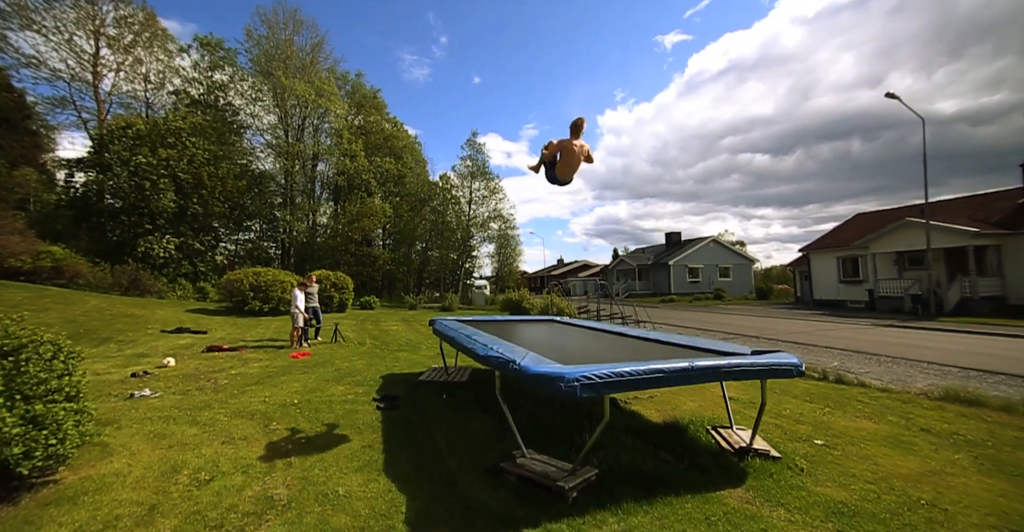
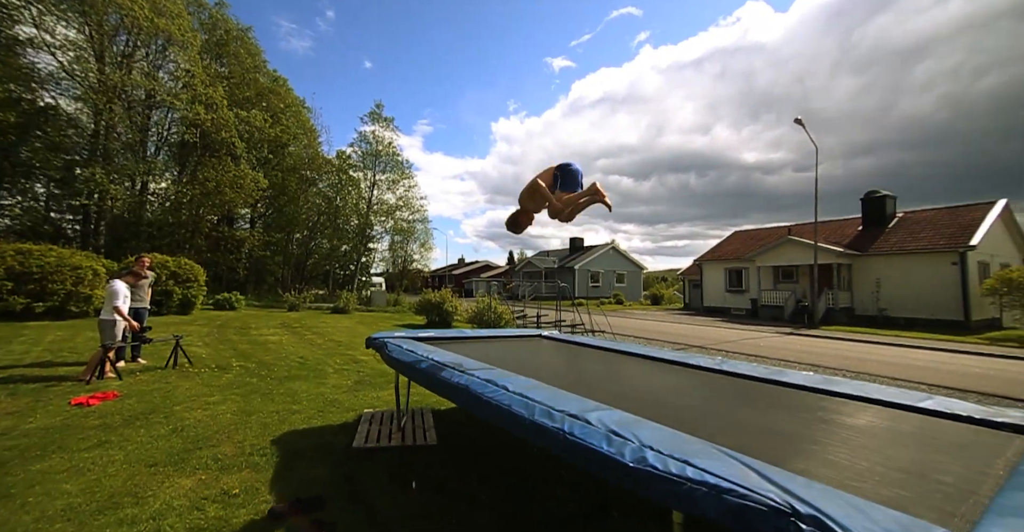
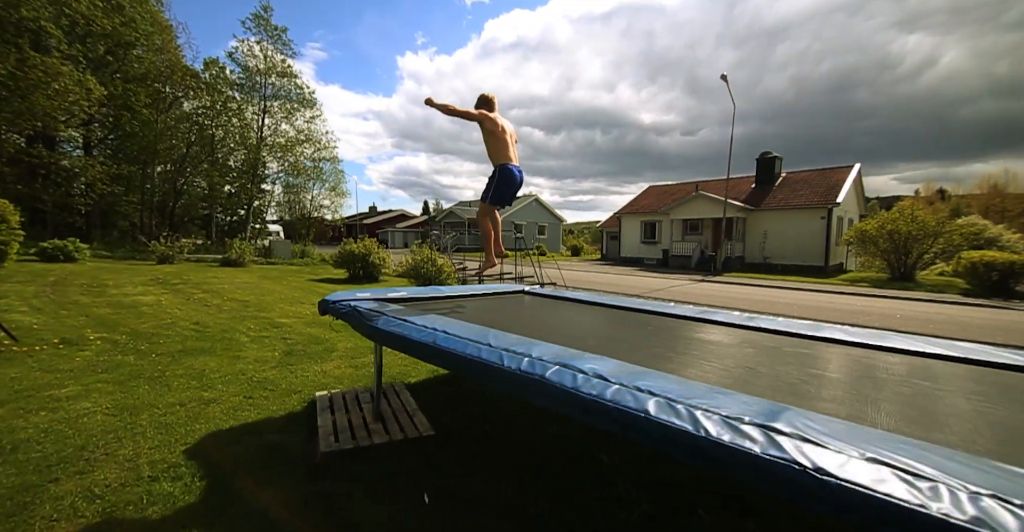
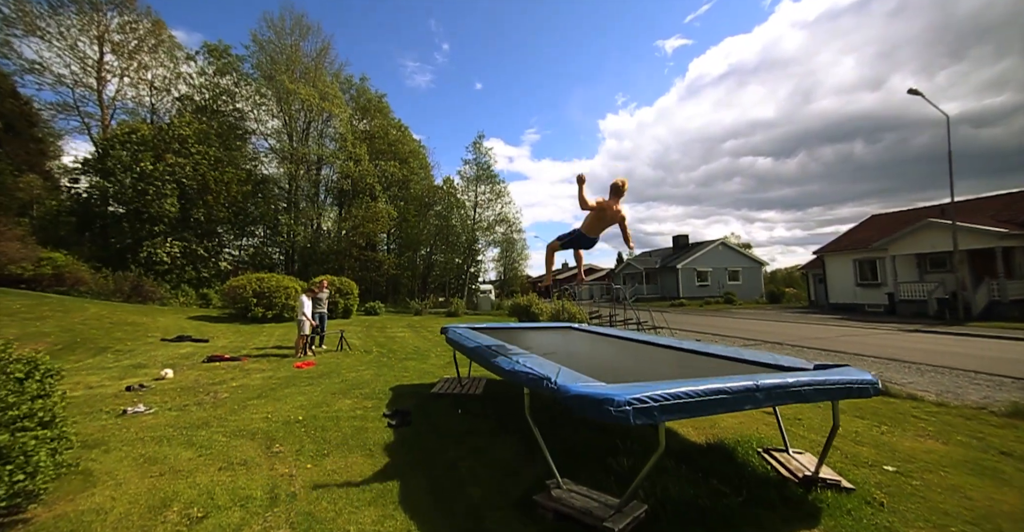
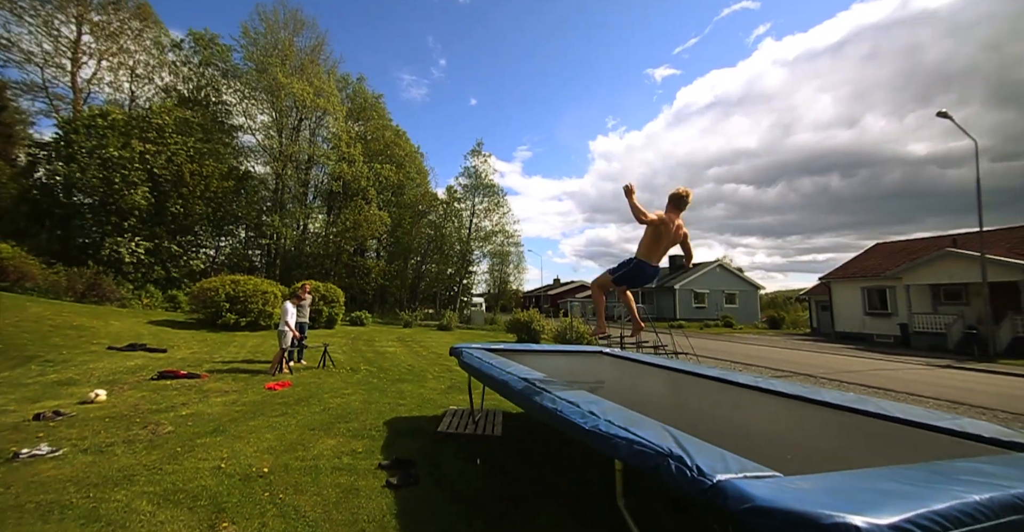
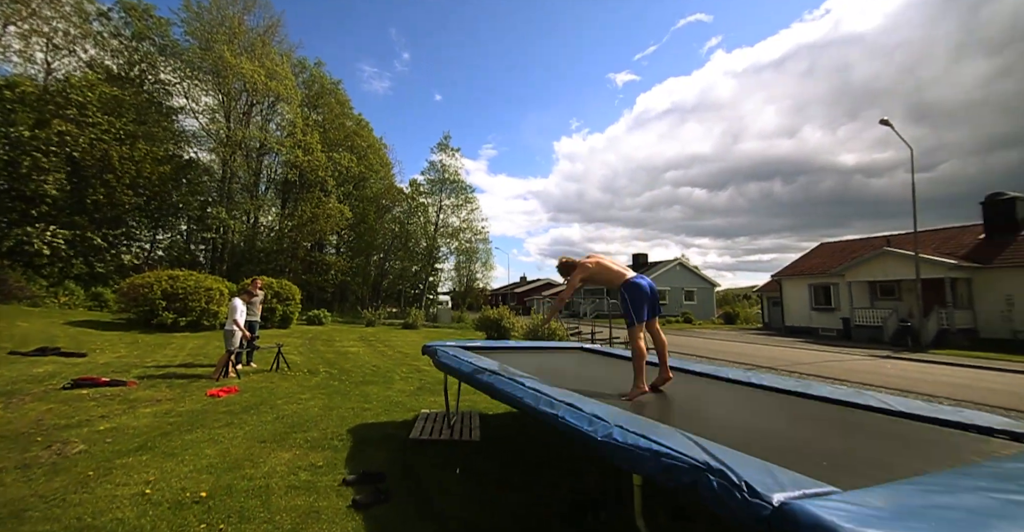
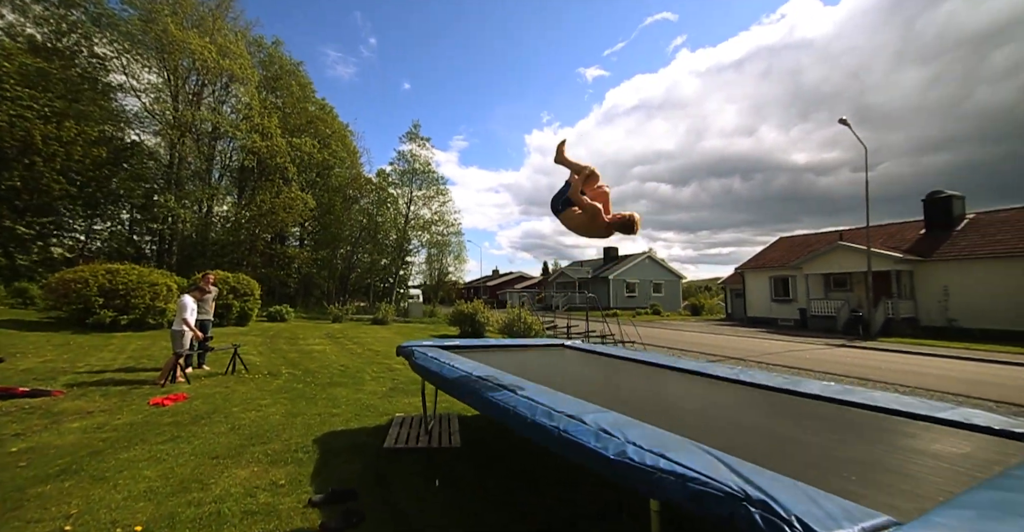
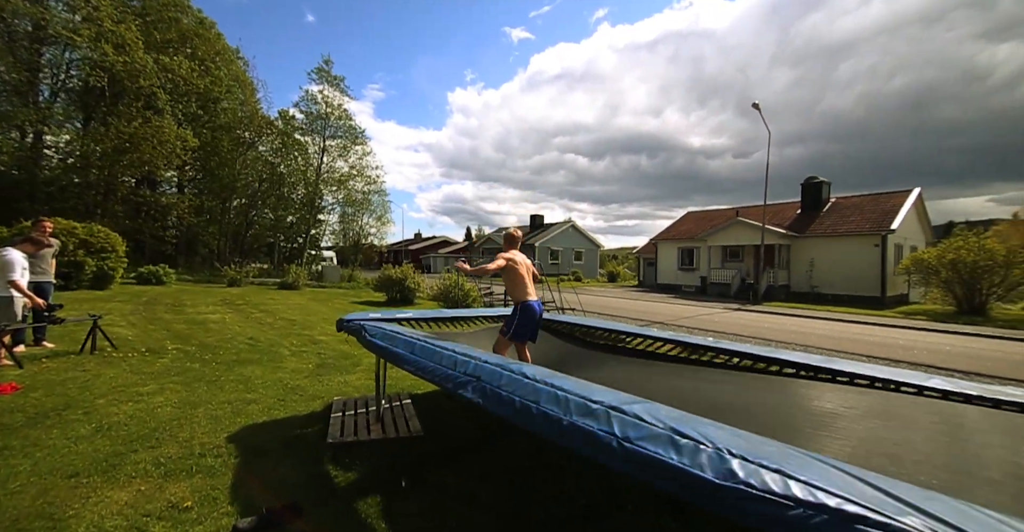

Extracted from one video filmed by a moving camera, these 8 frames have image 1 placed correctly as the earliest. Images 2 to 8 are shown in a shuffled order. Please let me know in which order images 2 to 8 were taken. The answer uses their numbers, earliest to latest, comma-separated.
4, 5, 6, 7, 2, 8, 3
